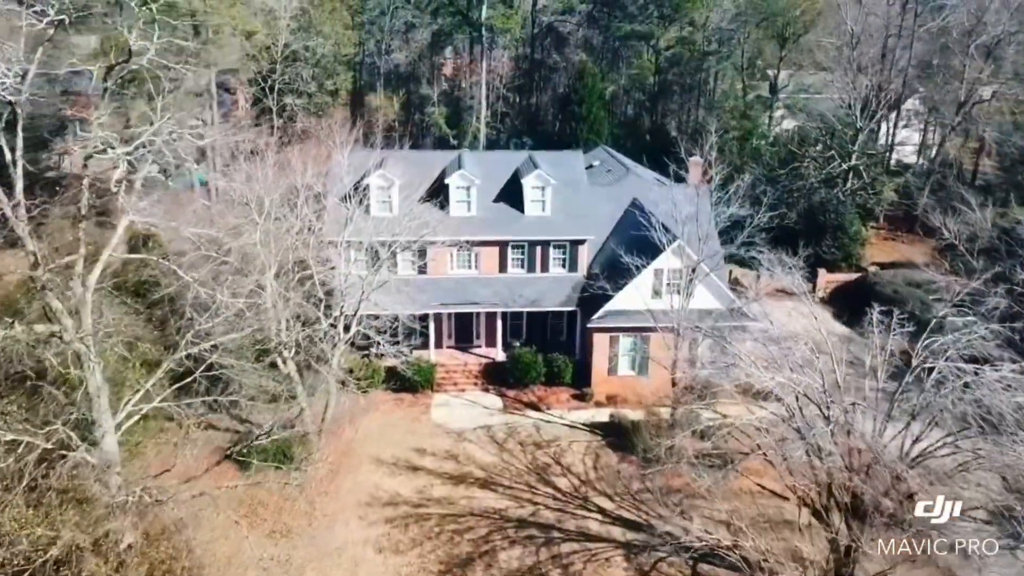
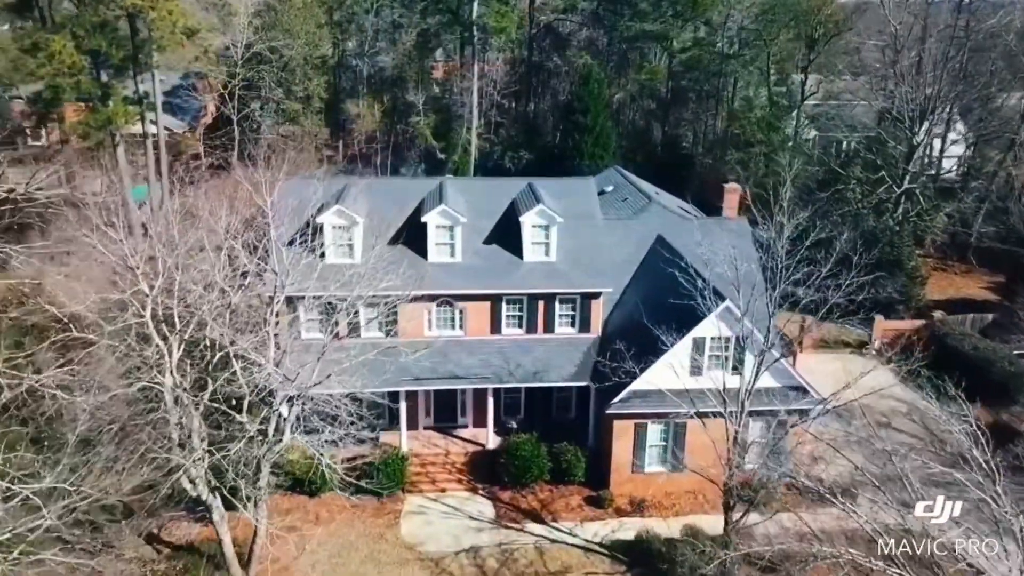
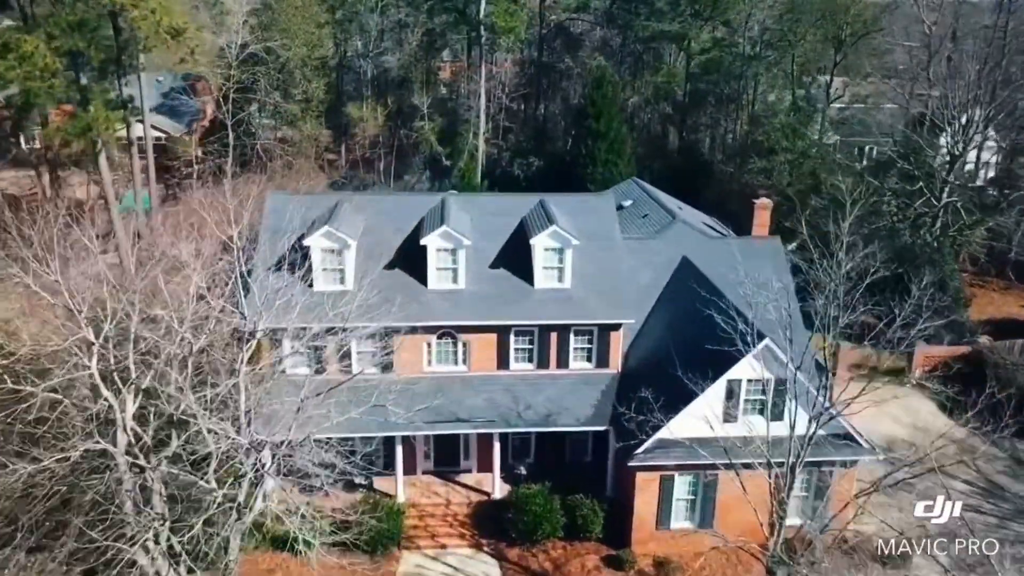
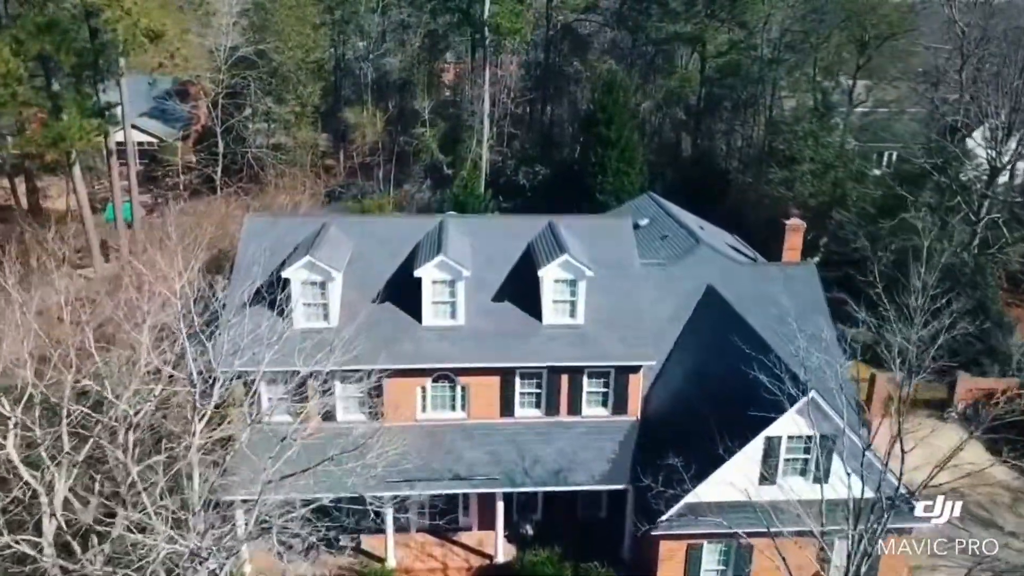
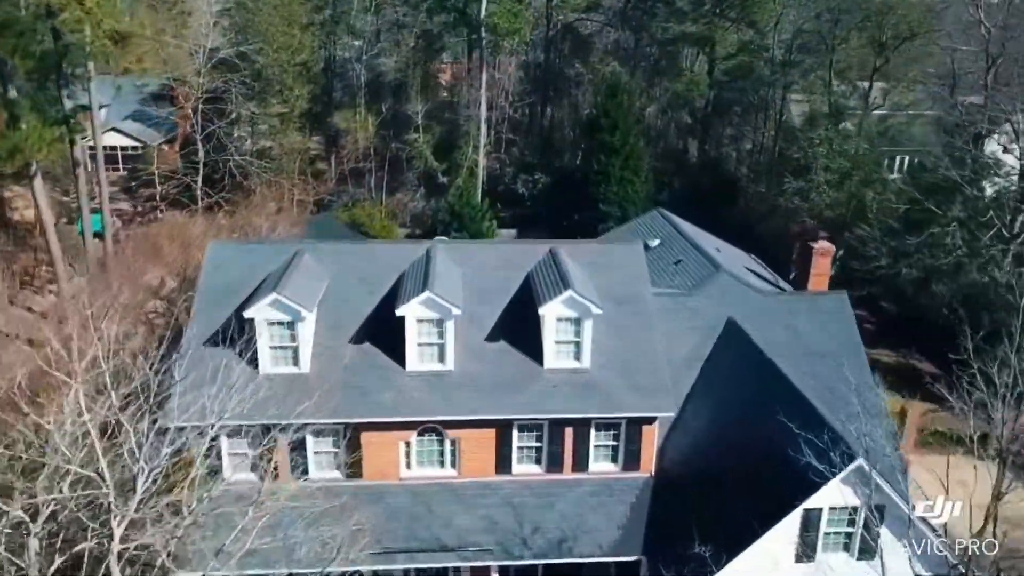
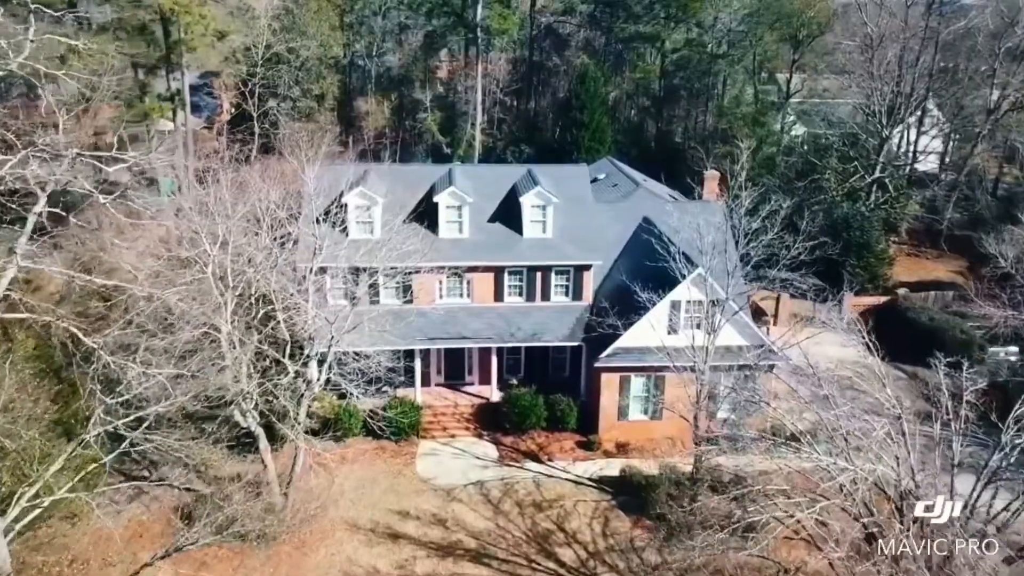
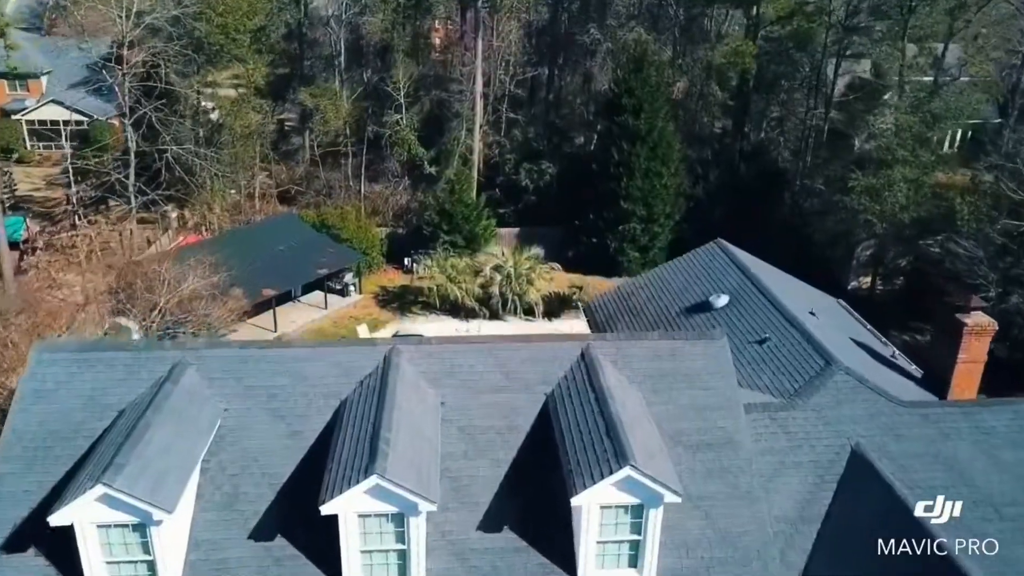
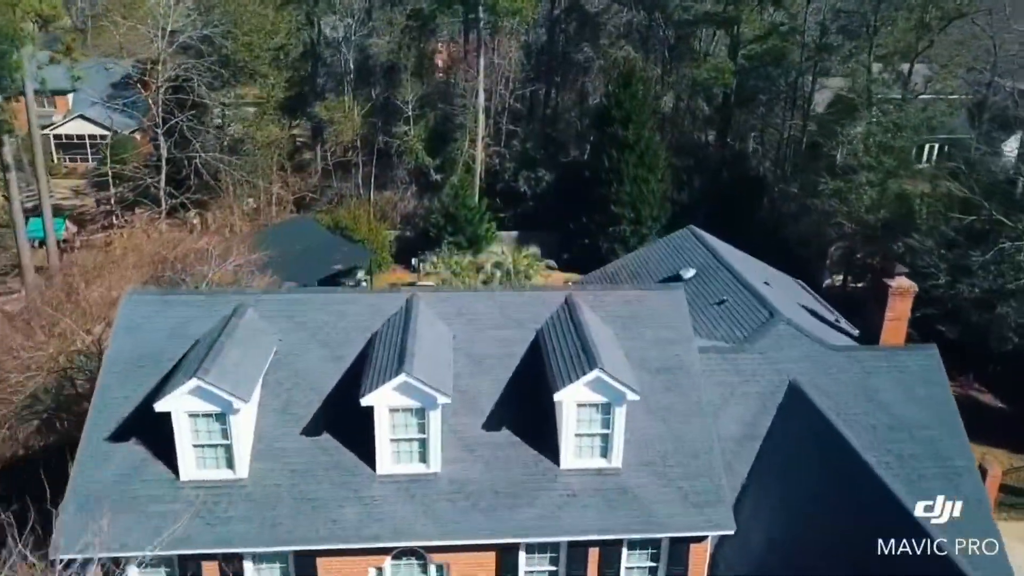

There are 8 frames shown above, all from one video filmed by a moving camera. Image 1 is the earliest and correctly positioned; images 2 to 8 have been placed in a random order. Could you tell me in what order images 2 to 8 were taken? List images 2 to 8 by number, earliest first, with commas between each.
6, 2, 3, 4, 5, 8, 7
